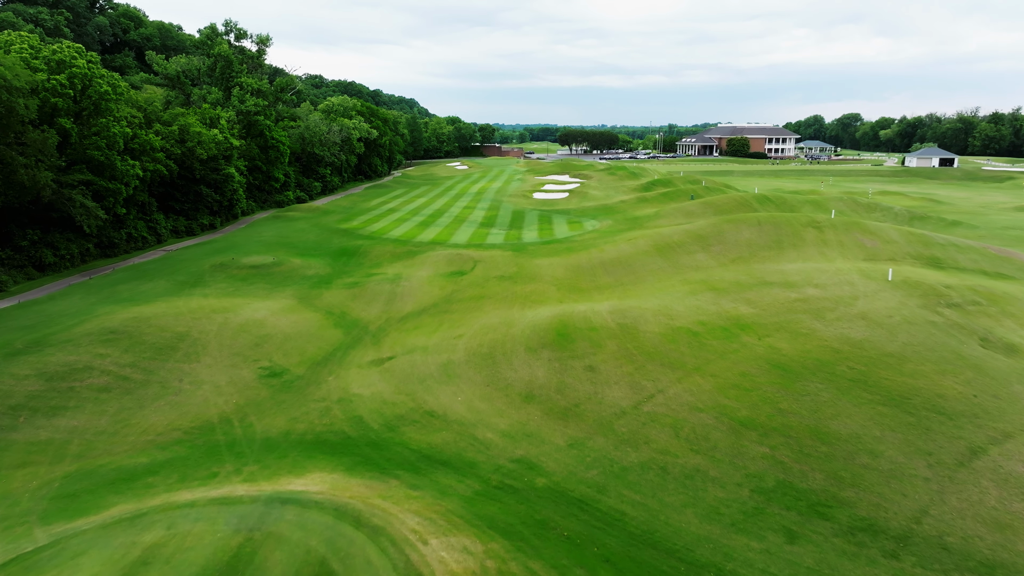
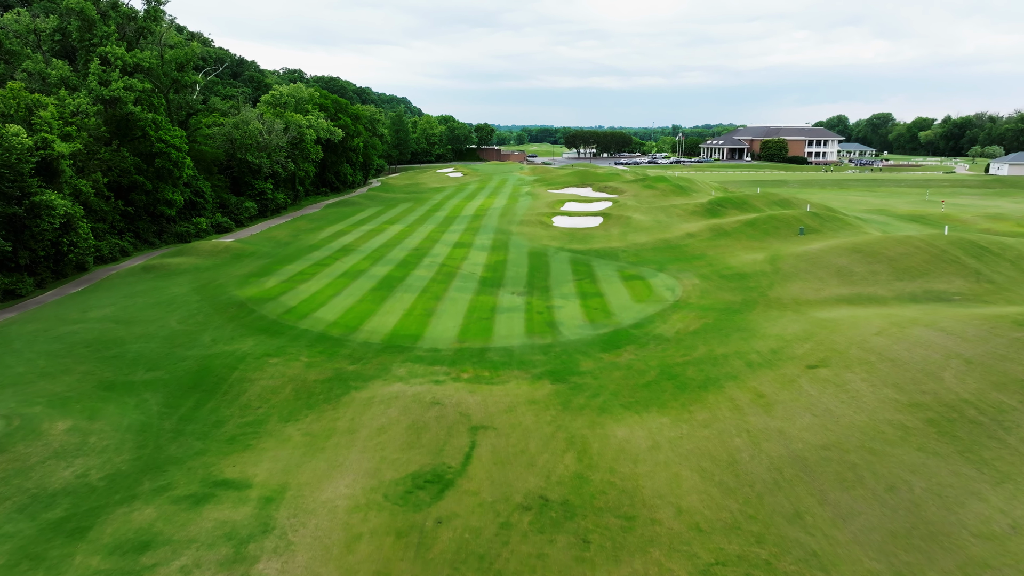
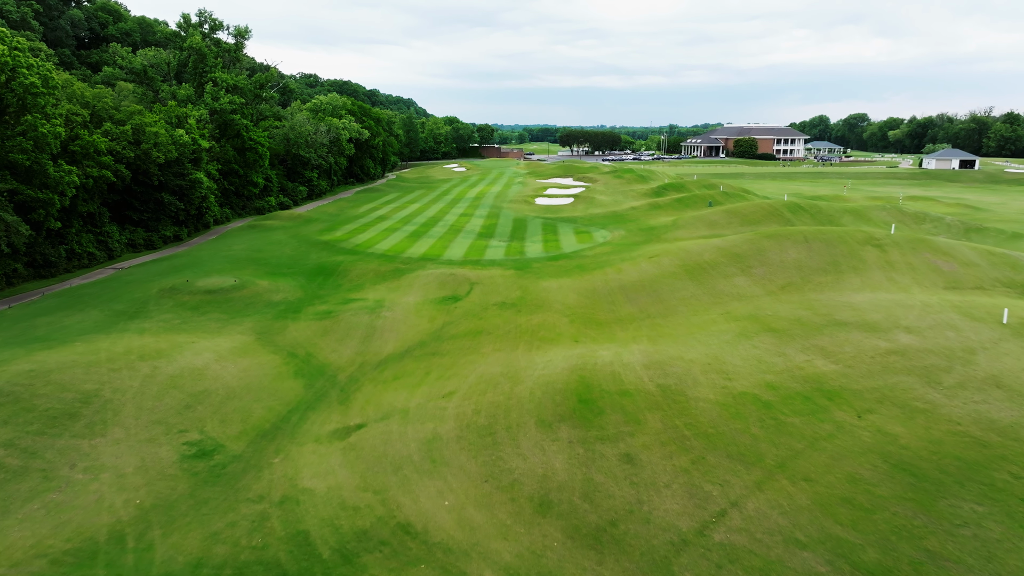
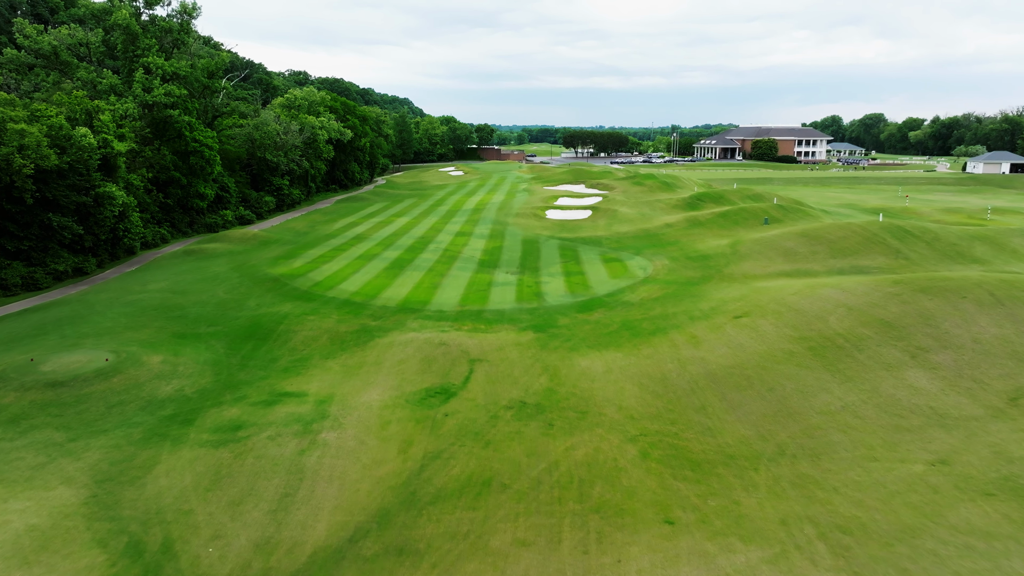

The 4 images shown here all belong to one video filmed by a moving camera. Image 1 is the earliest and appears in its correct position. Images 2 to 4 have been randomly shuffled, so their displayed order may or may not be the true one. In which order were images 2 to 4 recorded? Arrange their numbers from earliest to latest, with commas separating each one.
3, 4, 2
